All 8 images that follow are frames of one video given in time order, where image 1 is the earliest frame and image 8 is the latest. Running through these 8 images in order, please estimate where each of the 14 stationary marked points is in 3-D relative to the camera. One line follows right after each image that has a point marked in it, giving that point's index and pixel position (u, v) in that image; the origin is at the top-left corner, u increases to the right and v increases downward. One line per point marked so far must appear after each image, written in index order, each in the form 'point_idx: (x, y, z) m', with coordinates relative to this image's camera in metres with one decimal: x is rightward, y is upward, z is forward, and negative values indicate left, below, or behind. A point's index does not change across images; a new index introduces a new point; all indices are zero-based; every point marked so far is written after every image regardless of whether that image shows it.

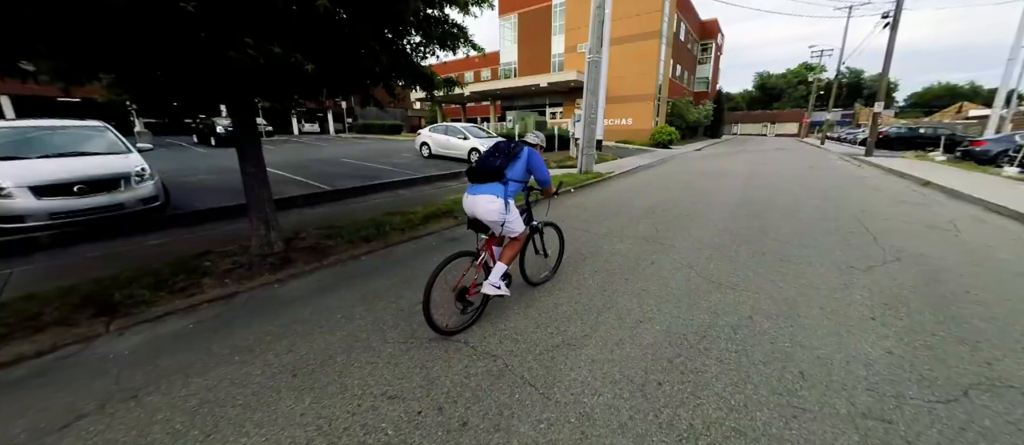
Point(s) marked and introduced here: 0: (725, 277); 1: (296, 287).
0: (+2.0, -0.5, +3.3) m
1: (-2.3, -0.7, +3.7) m
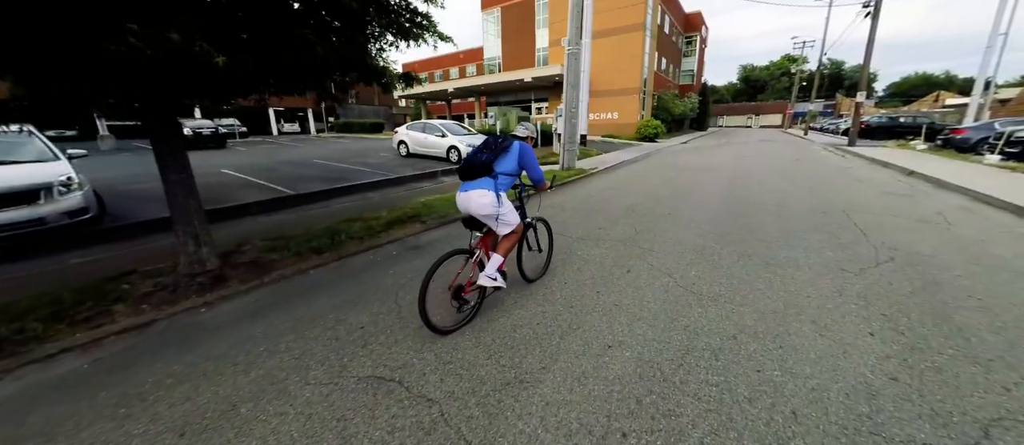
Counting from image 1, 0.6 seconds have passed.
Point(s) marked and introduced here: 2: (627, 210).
0: (+1.6, -0.5, +2.9) m
1: (-2.7, -0.8, +3.2) m
2: (+1.9, +0.2, +5.7) m
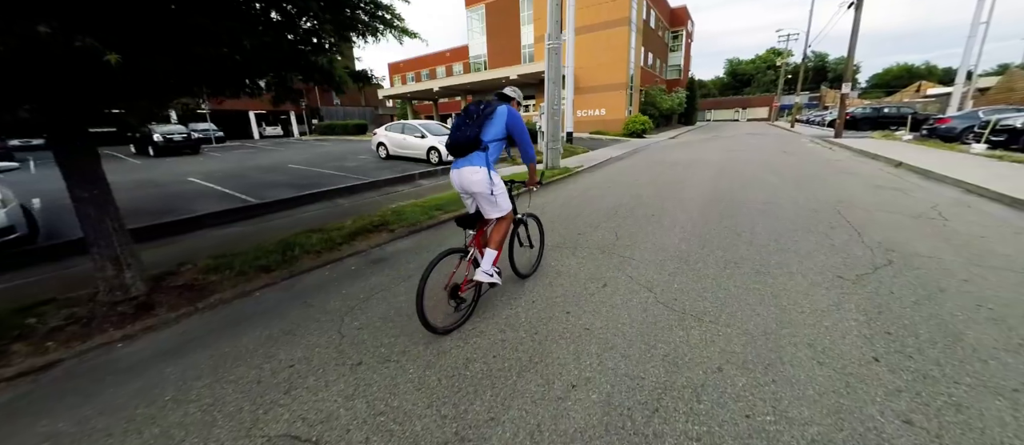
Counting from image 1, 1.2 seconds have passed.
0: (+1.3, -0.6, +2.6) m
1: (-3.0, -1.0, +2.8) m
2: (+1.5, +0.2, +5.4) m
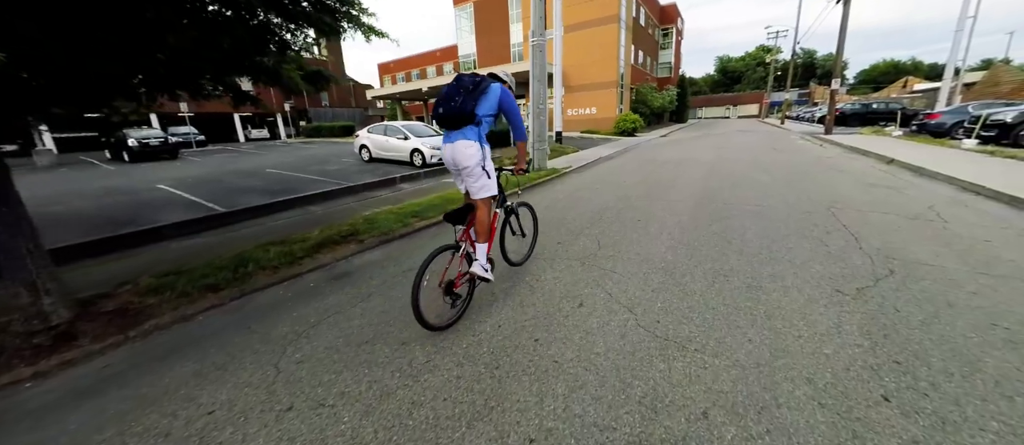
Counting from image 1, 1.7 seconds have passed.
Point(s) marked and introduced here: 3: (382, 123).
0: (+1.1, -0.7, +2.3) m
1: (-3.2, -1.1, +2.5) m
2: (+1.2, +0.1, +5.1) m
3: (-4.3, +3.3, +11.6) m
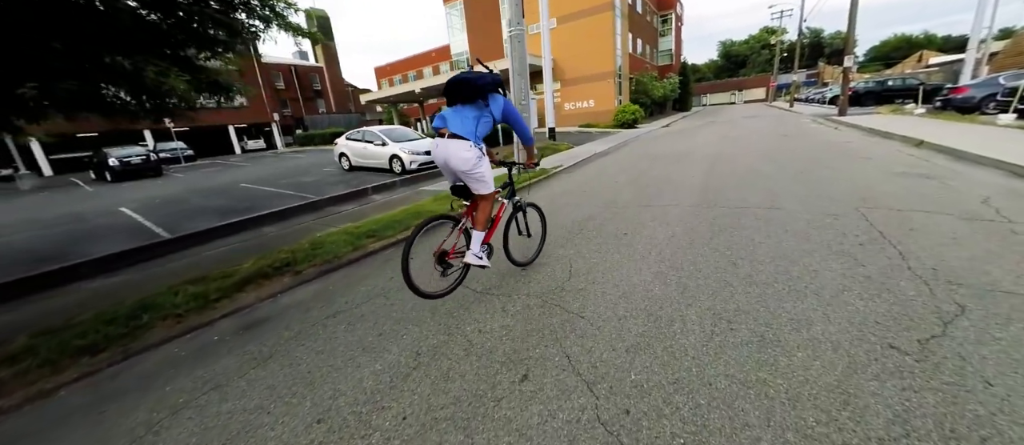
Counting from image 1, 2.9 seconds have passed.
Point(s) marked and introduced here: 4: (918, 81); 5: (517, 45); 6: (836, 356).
0: (+0.6, -0.9, +1.5) m
1: (-3.7, -1.5, +1.8) m
2: (+0.8, -0.1, +4.3) m
3: (-4.8, +2.9, +10.9) m
4: (+22.6, +7.9, +19.2) m
5: (+0.1, +4.4, +8.5) m
6: (+1.7, -0.7, +1.8) m
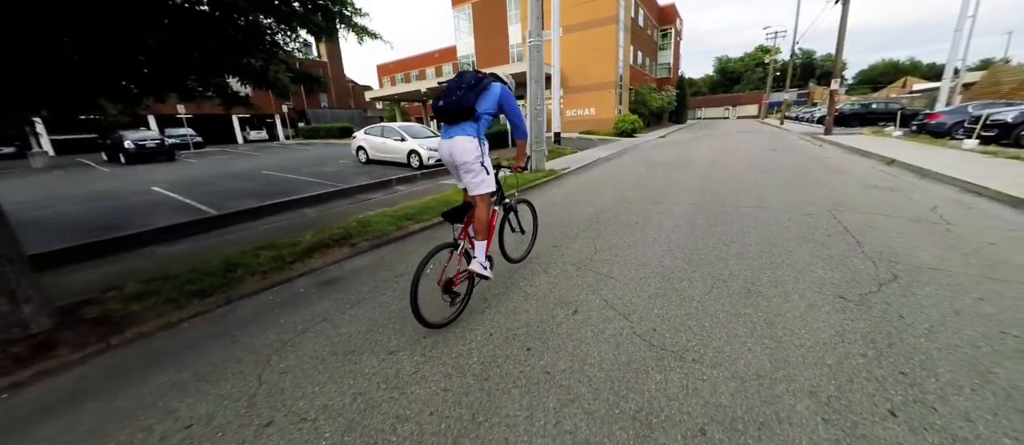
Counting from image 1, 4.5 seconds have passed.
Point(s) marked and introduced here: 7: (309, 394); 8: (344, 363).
0: (+1.0, -0.7, +2.2) m
1: (-3.3, -1.2, +2.4) m
2: (+1.1, 0.0, +5.0) m
3: (-4.4, +3.3, +11.5) m
4: (+22.9, +6.9, +20.5) m
5: (+0.6, +4.5, +9.3) m
6: (+2.1, -0.6, +2.5) m
7: (-1.2, -1.0, +2.0) m
8: (-1.1, -0.9, +2.3) m
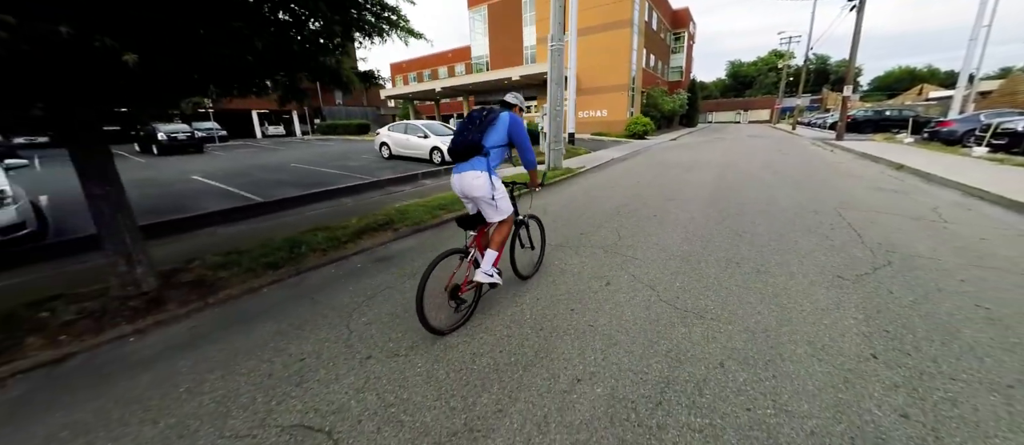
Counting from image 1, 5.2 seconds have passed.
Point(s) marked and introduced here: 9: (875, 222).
0: (+1.4, -0.6, +2.6) m
1: (-2.9, -1.0, +2.9) m
2: (+1.6, +0.2, +5.4) m
3: (-3.8, +3.5, +12.0) m
4: (+23.8, +6.5, +20.5) m
5: (+1.2, +4.6, +9.7) m
6: (+2.5, -0.5, +2.9) m
7: (-0.8, -0.8, +2.5) m
8: (-0.8, -0.8, +2.7) m
9: (+4.6, 0.0, +4.4) m
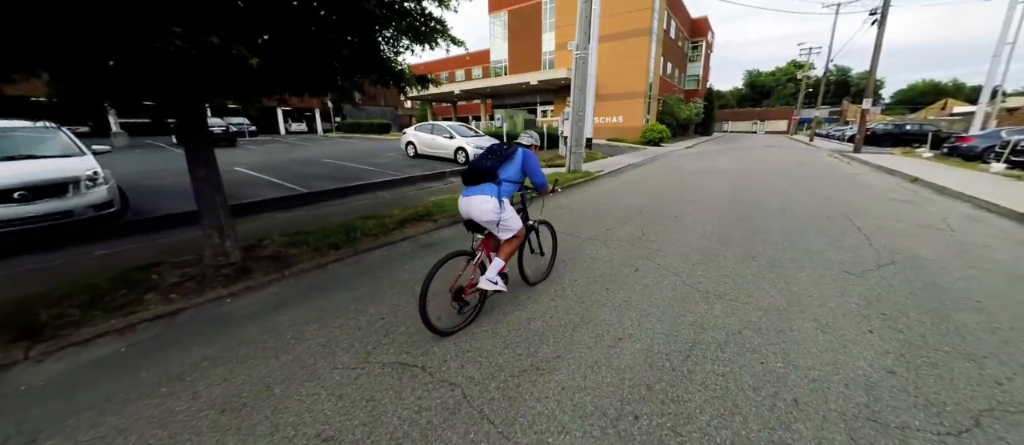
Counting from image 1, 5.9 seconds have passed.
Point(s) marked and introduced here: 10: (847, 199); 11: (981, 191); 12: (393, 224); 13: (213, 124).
0: (+1.8, -0.6, +3.0) m
1: (-2.6, -0.8, +3.4) m
2: (+2.1, +0.2, +5.8) m
3: (-3.0, +3.6, +12.6) m
4: (+24.9, +5.6, +20.4) m
5: (+2.0, +4.6, +10.1) m
6: (+2.9, -0.5, +3.3) m
7: (-0.5, -0.7, +3.0) m
8: (-0.4, -0.6, +3.2) m
9: (+5.0, -0.1, +4.7) m
10: (+6.4, +0.5, +6.6) m
11: (+10.2, +0.7, +7.5) m
12: (-1.8, 0.0, +5.2) m
13: (-14.7, +4.8, +17.0) m
